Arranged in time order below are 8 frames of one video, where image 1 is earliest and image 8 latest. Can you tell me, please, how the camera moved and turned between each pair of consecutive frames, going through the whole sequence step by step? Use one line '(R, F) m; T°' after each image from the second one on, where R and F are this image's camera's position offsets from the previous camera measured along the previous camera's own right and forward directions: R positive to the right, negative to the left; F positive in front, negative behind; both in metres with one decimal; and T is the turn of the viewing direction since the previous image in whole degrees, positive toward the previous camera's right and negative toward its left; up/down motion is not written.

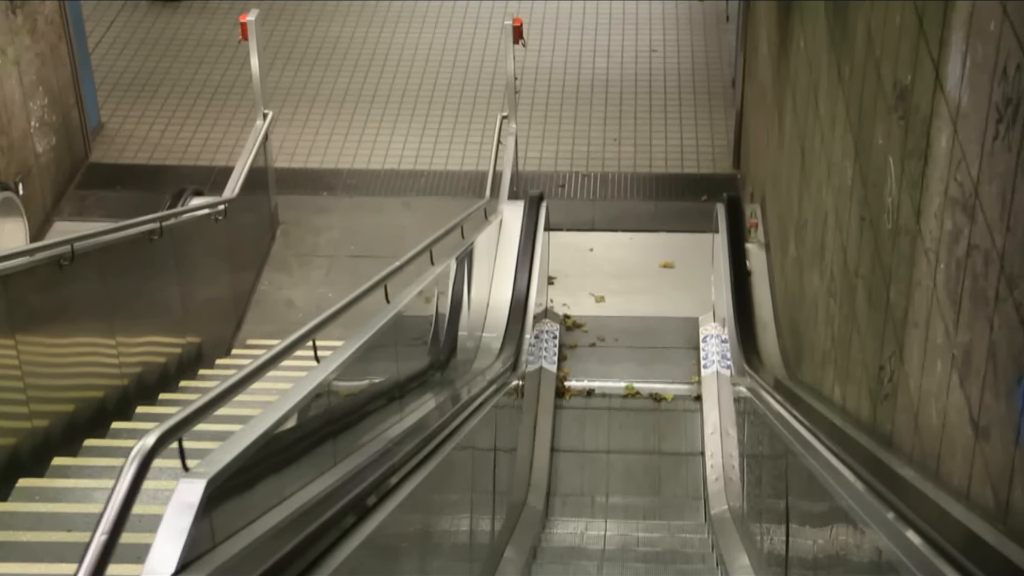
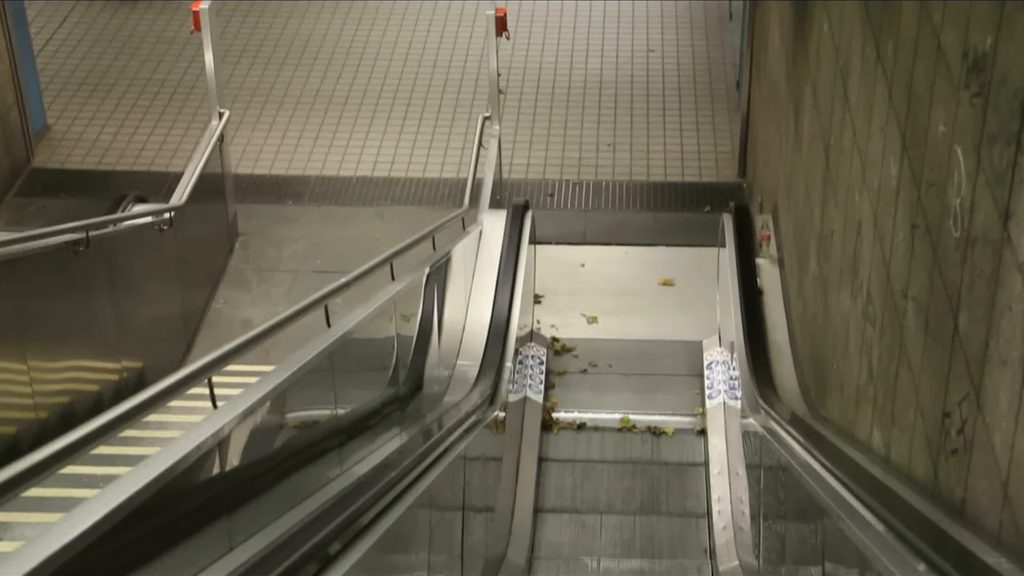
(+0.1, +0.7) m; 0°
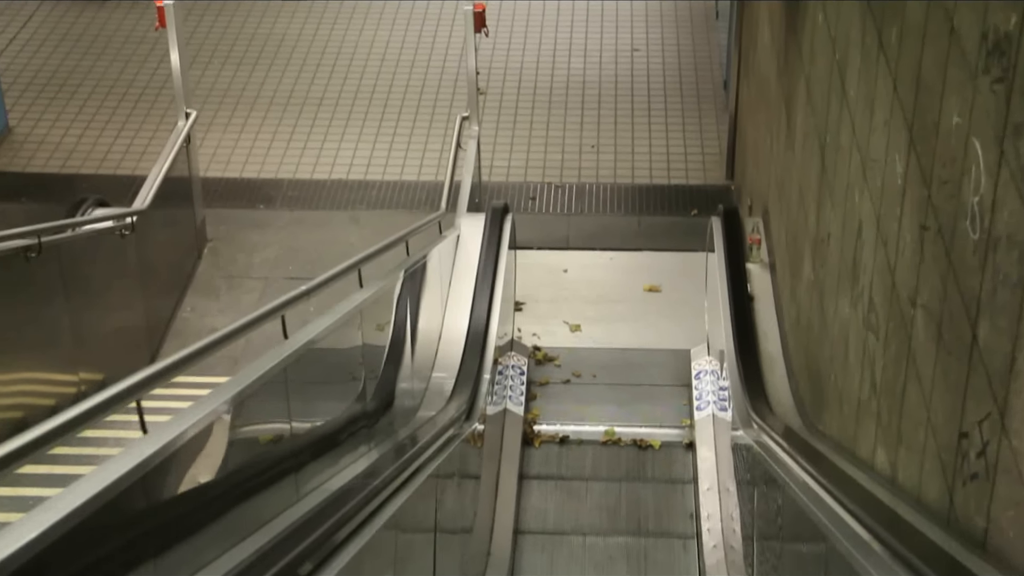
(0.0, +0.2) m; +1°
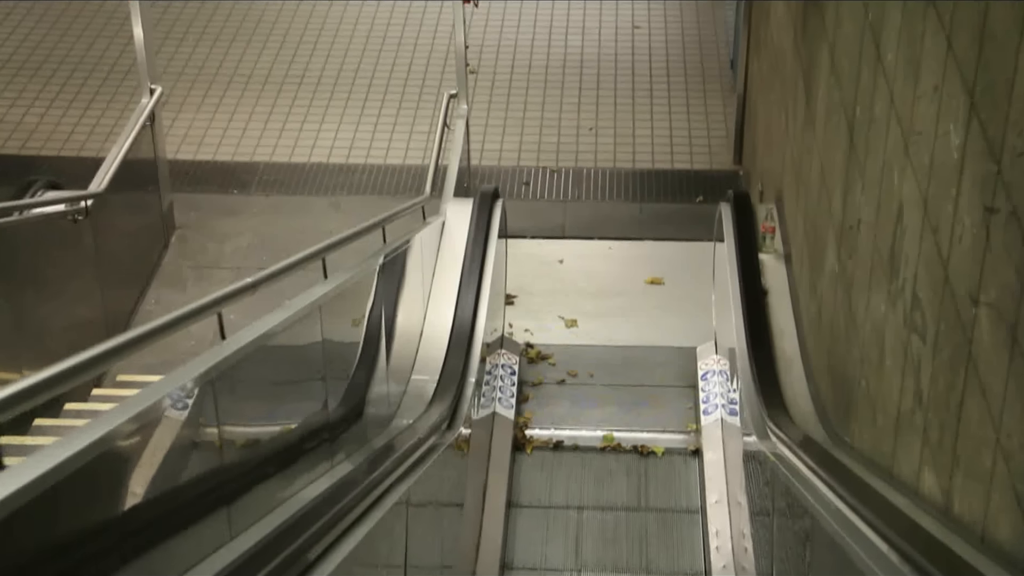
(0.0, +0.4) m; 0°
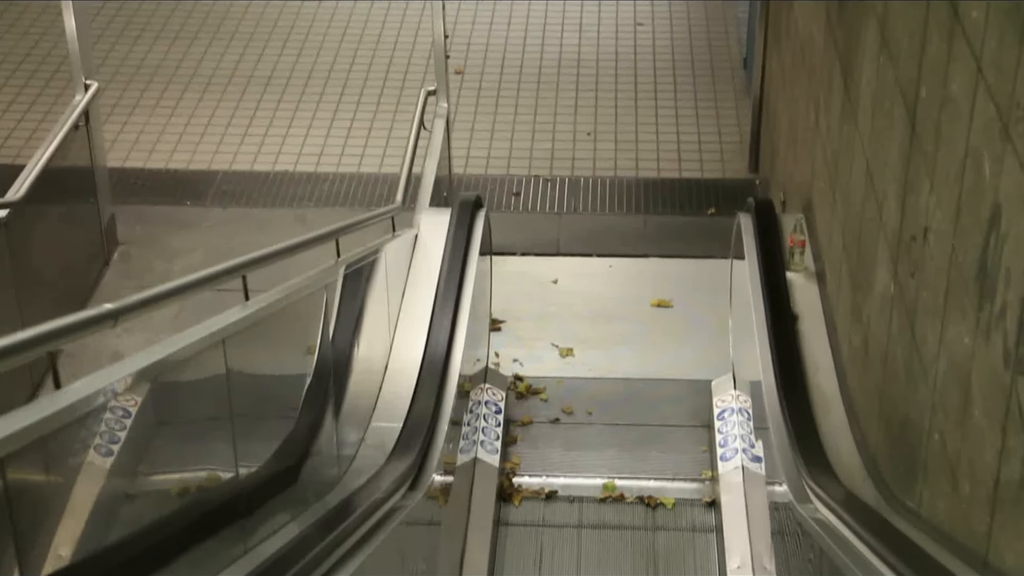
(0.0, +0.7) m; 0°
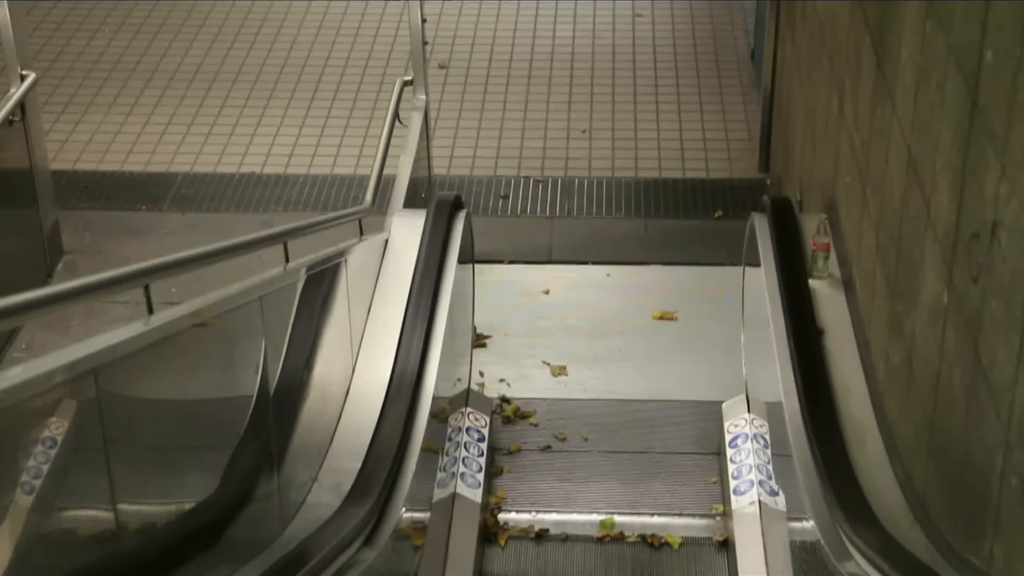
(0.0, +0.5) m; 0°
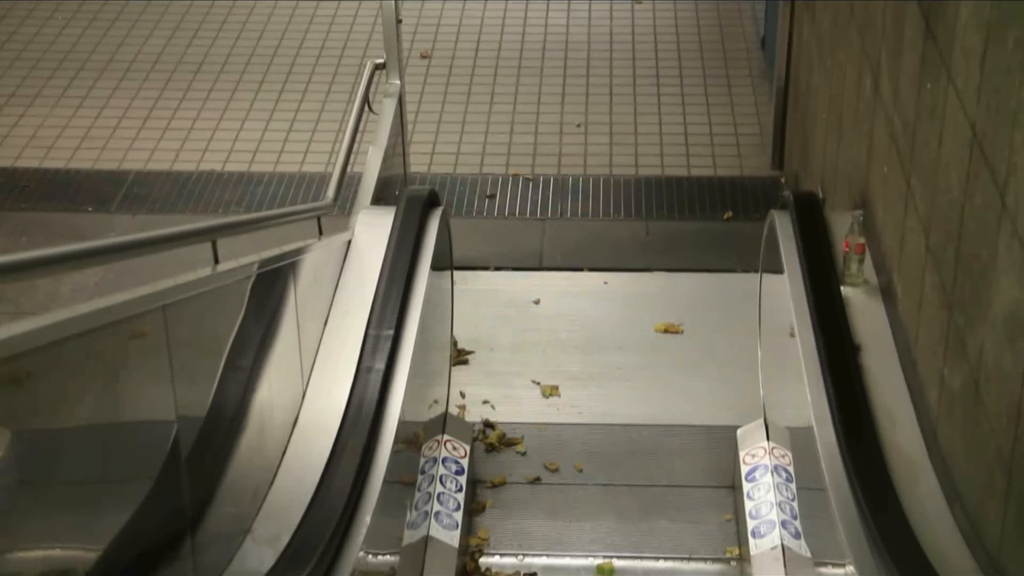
(0.0, +0.5) m; 0°
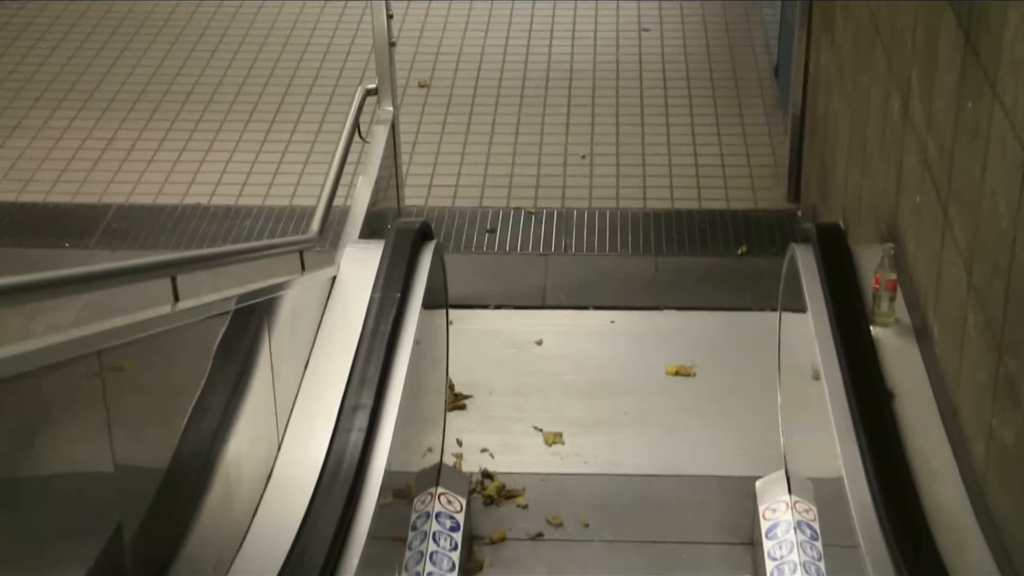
(0.0, +0.2) m; 0°
